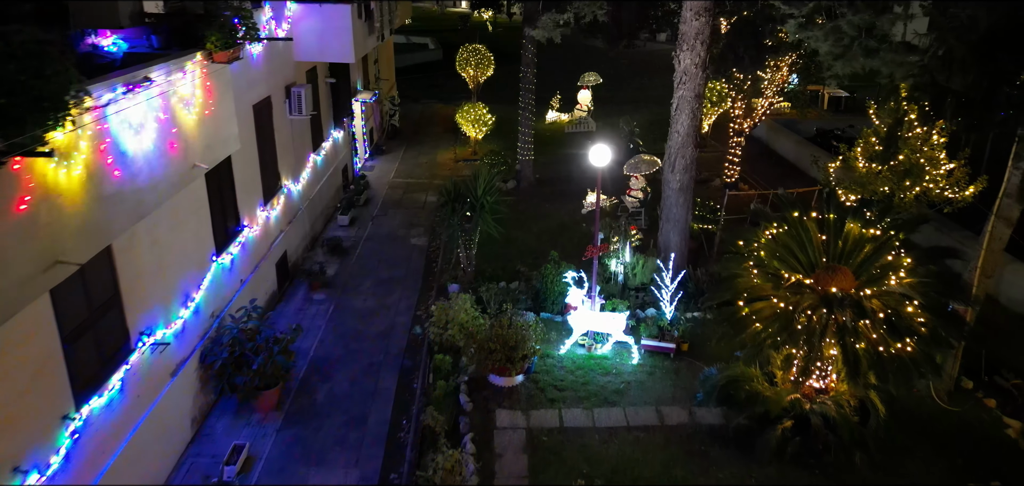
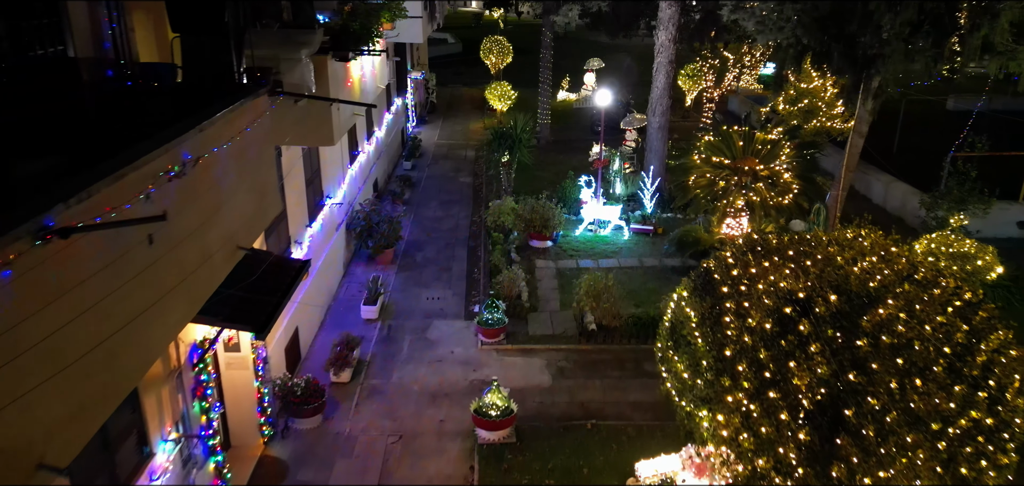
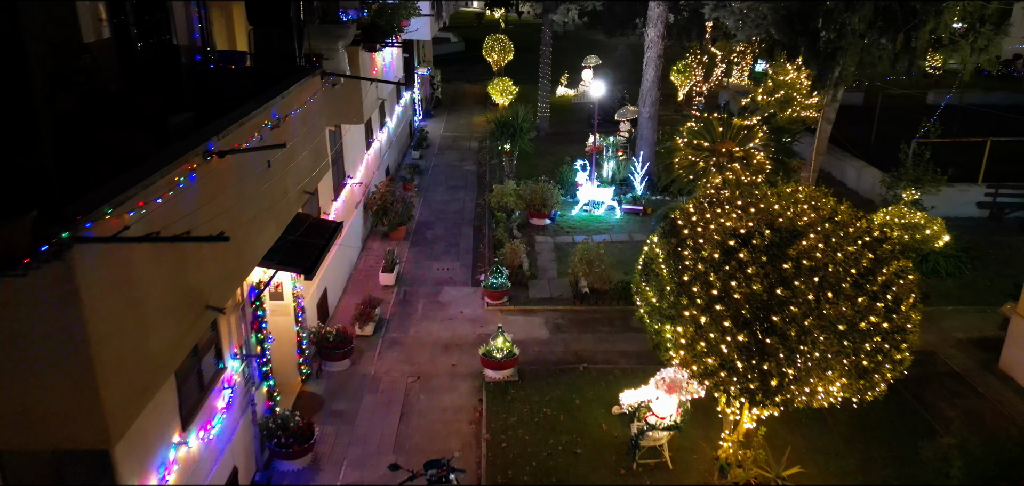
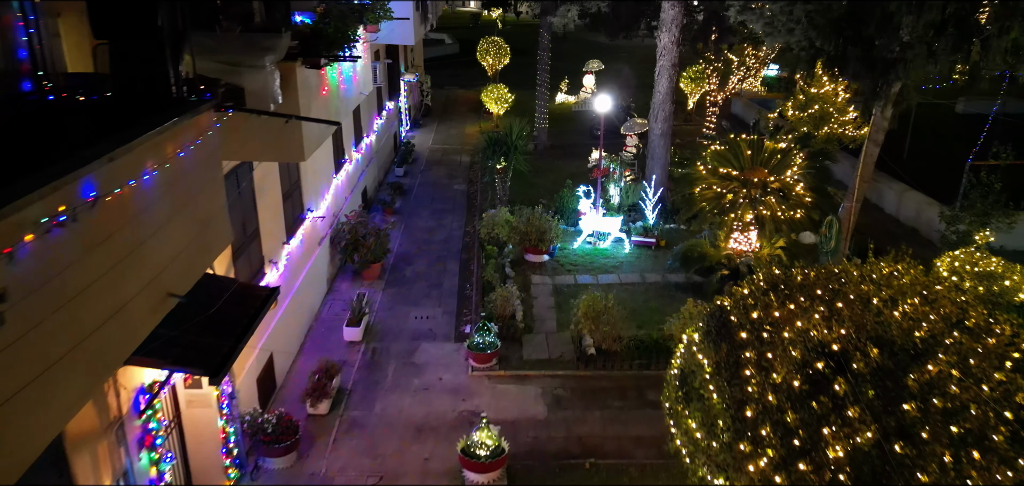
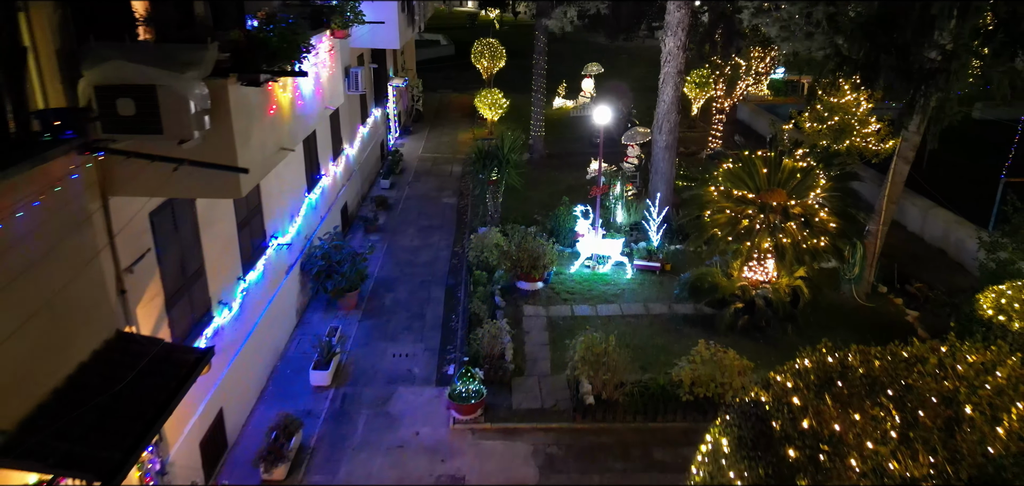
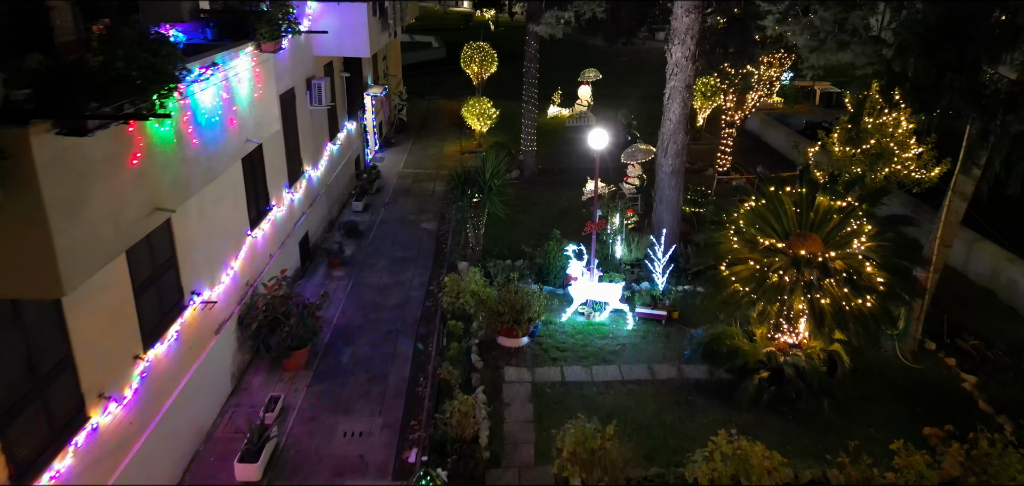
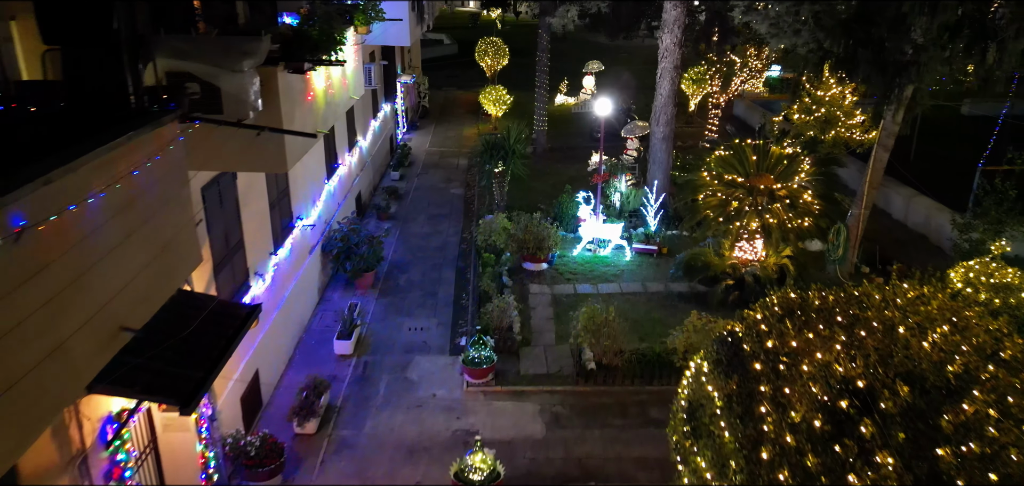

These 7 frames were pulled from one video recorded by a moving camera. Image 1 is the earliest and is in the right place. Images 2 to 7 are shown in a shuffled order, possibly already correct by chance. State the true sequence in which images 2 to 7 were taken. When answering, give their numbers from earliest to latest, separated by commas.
6, 5, 7, 4, 2, 3
